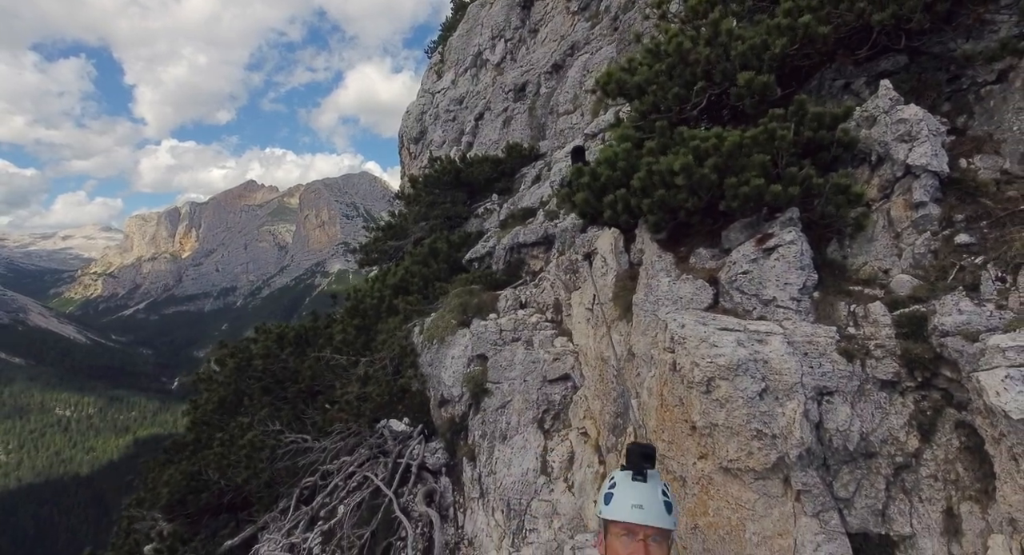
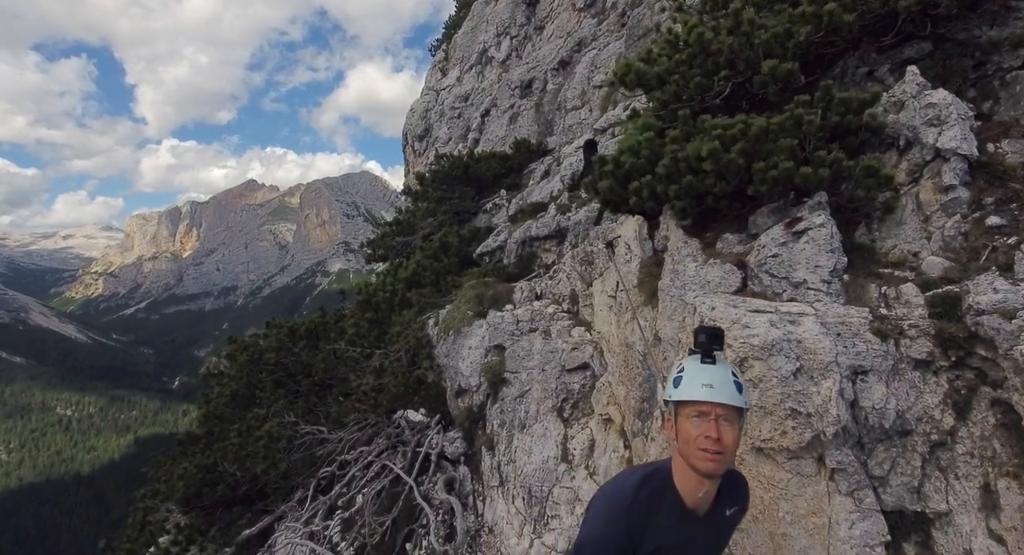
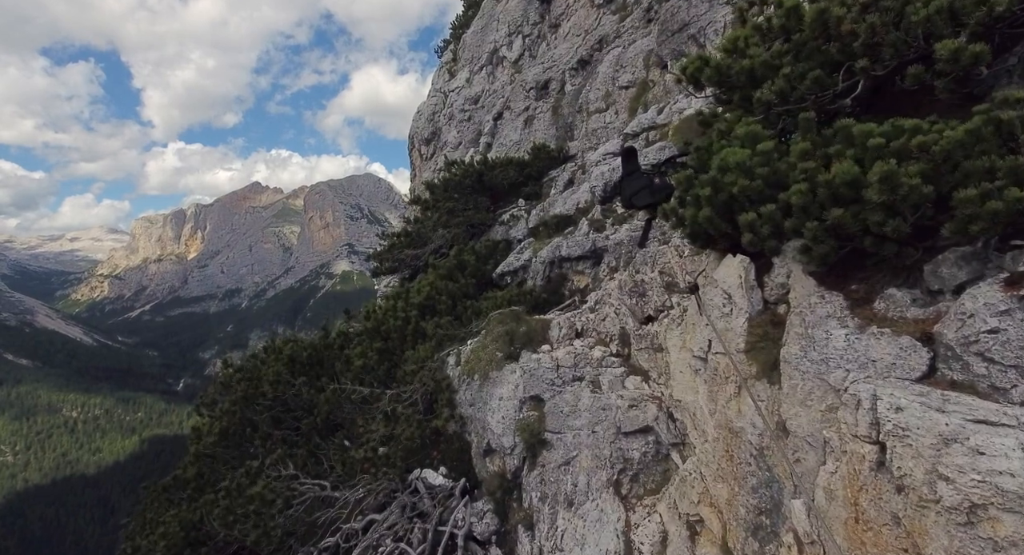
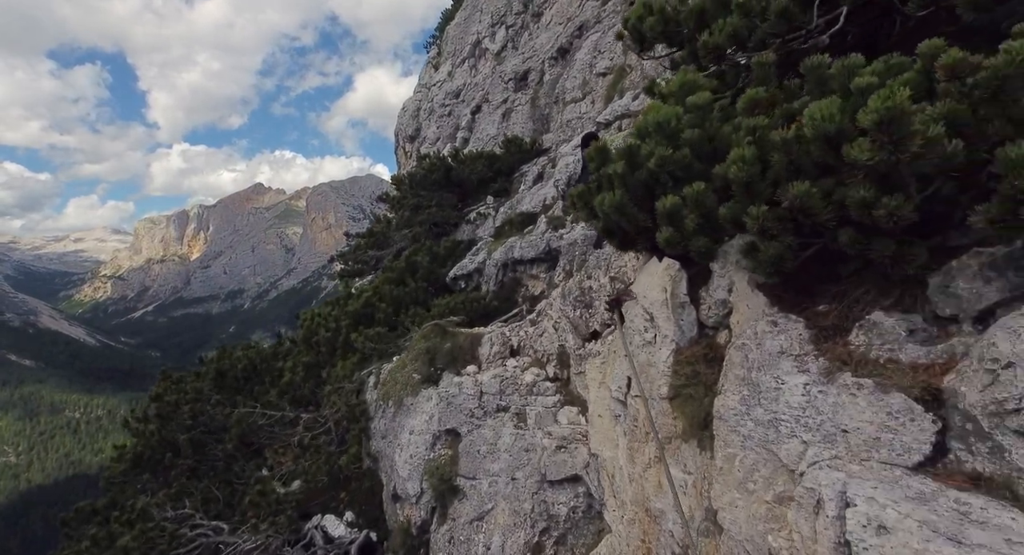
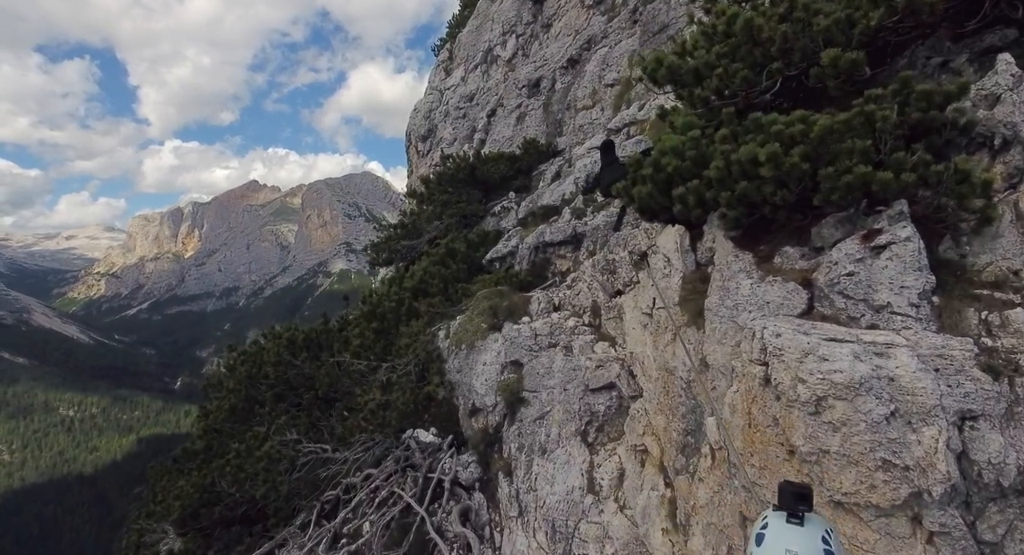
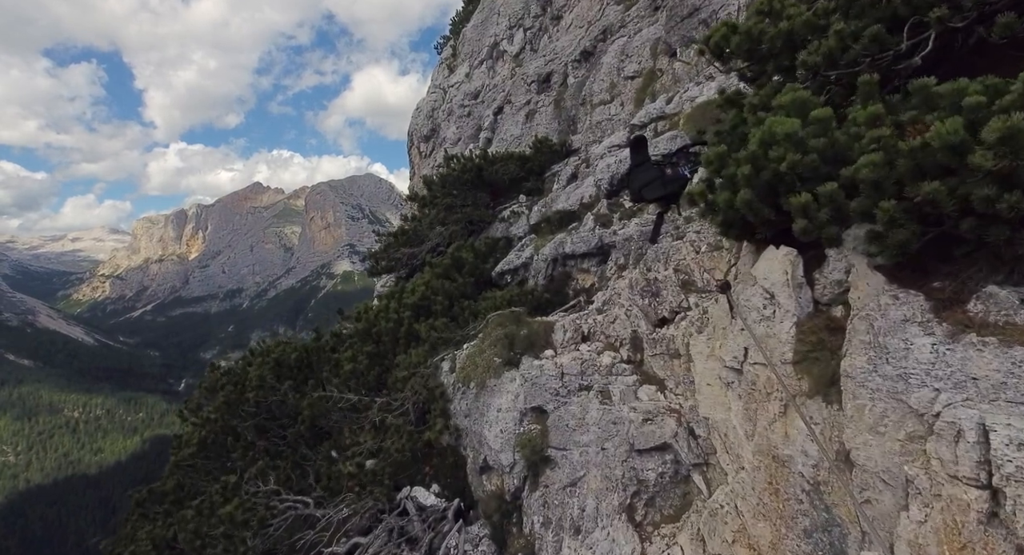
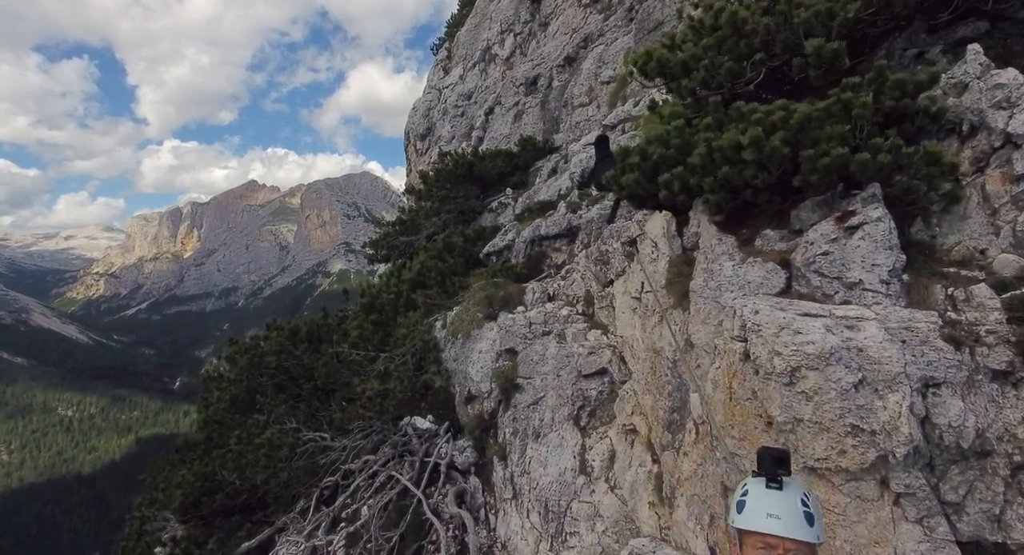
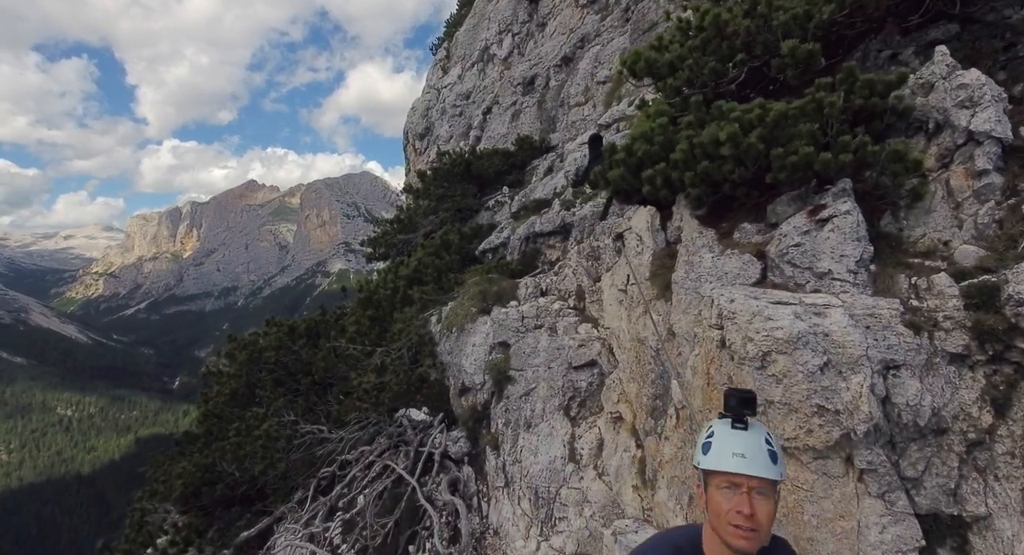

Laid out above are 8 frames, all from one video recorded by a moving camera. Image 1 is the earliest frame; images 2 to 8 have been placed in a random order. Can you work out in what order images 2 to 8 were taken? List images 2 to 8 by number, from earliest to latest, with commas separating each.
2, 8, 7, 5, 3, 6, 4
